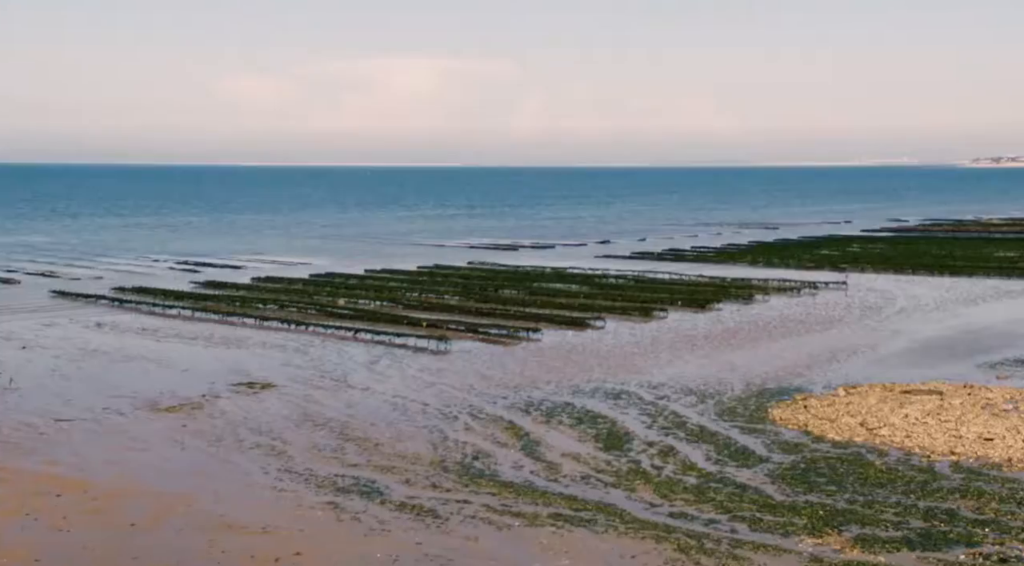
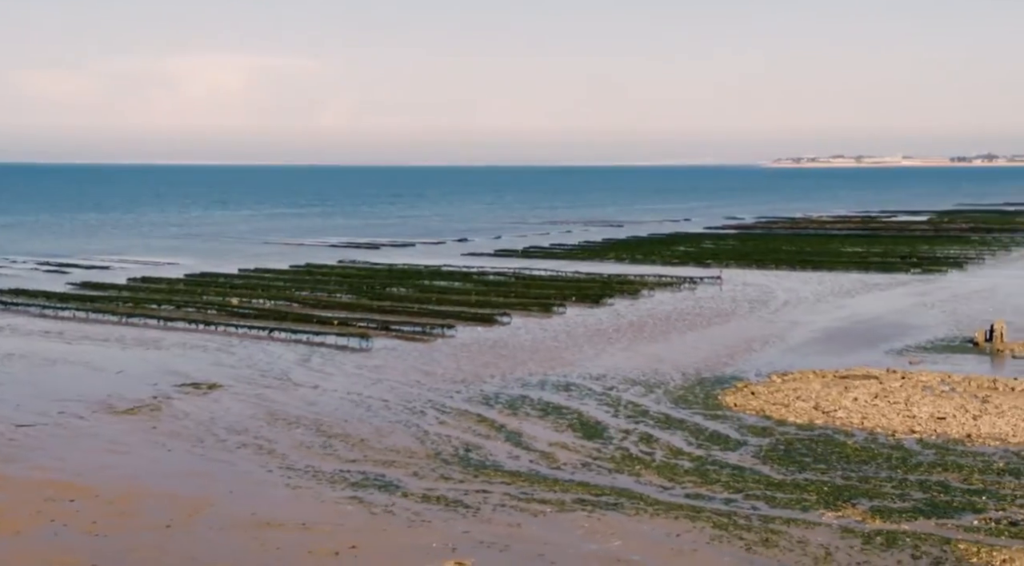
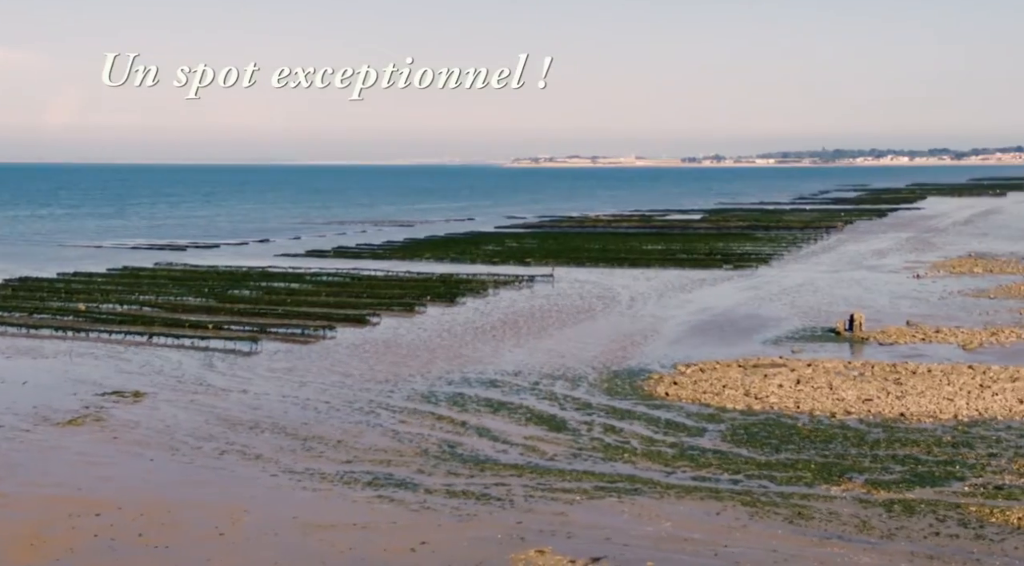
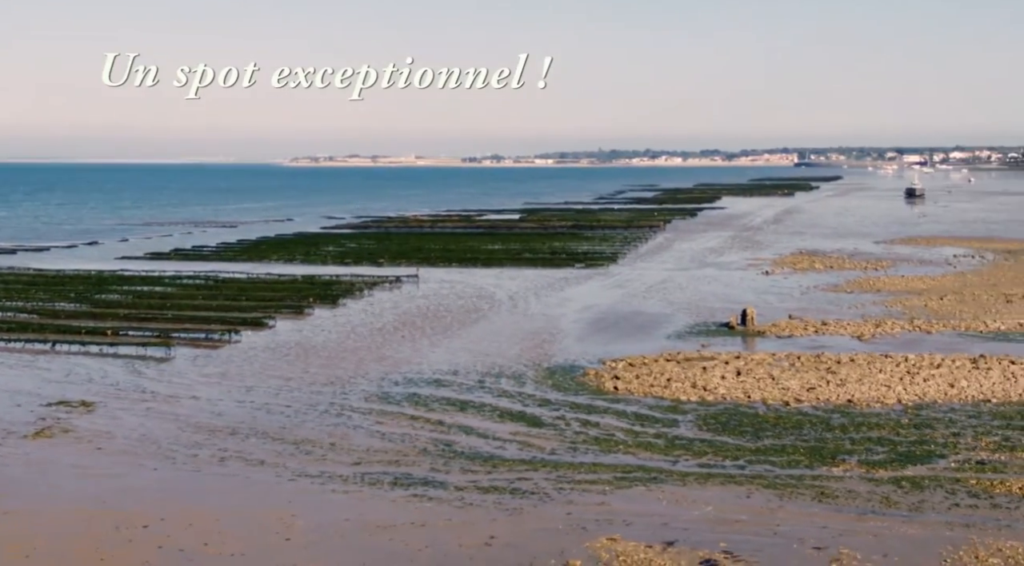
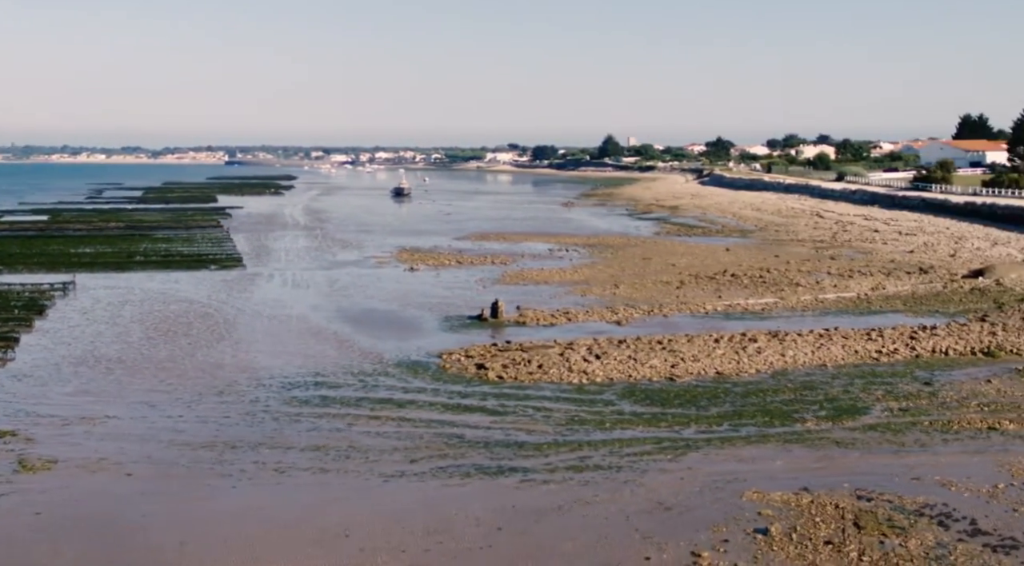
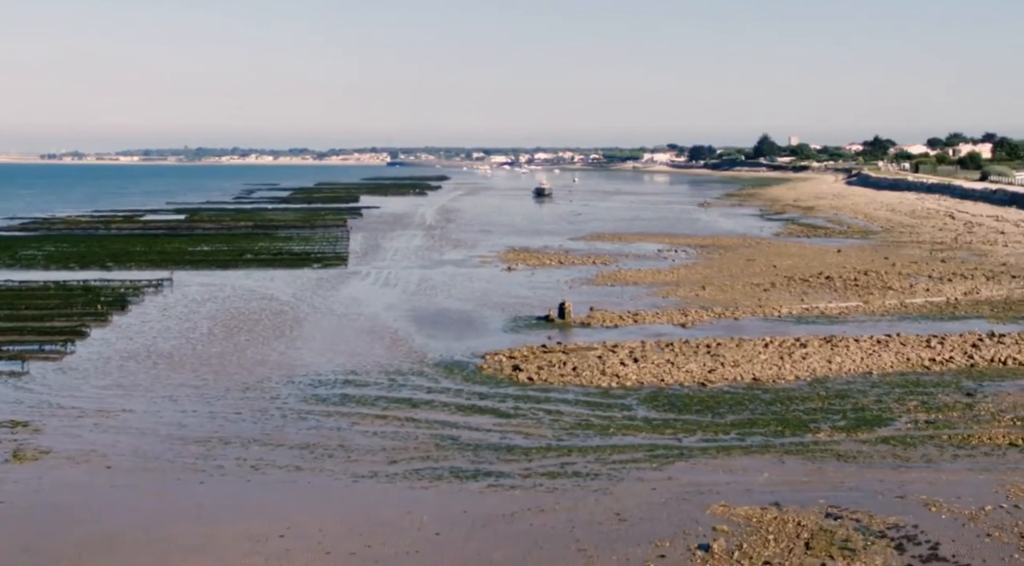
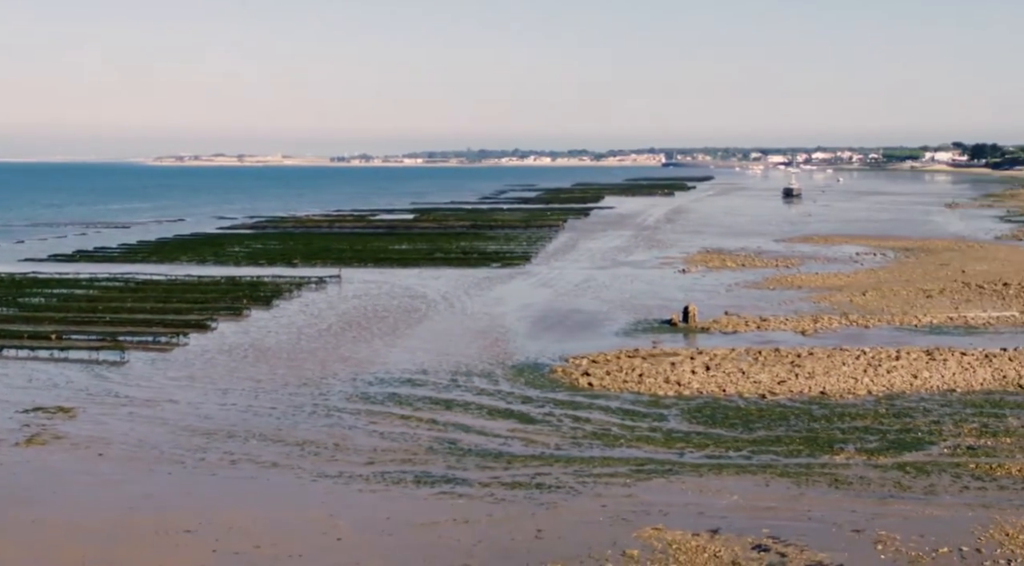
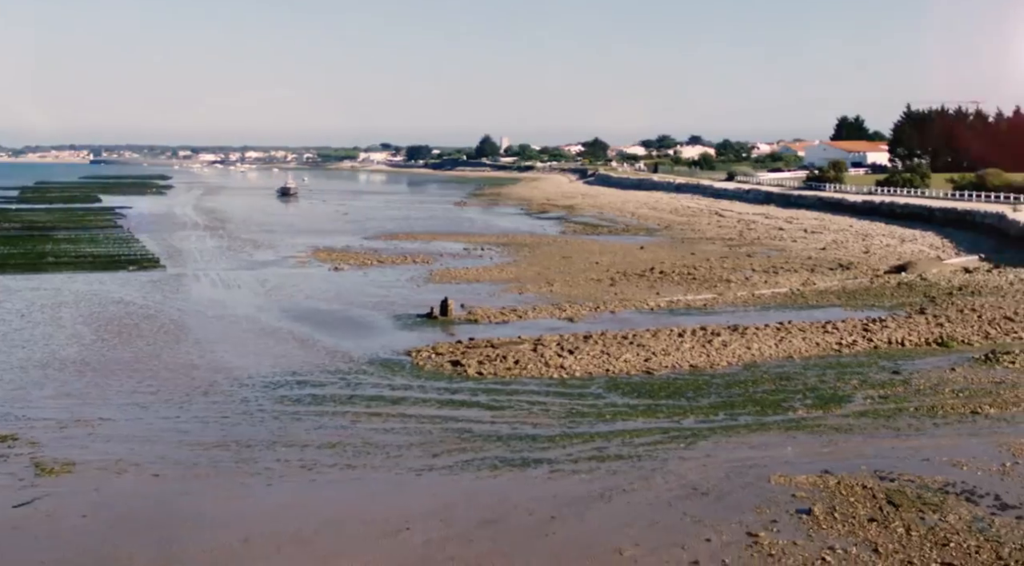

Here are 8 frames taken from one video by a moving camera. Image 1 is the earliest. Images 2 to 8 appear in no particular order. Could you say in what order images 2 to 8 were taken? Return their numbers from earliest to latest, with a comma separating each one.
2, 3, 4, 7, 6, 5, 8
